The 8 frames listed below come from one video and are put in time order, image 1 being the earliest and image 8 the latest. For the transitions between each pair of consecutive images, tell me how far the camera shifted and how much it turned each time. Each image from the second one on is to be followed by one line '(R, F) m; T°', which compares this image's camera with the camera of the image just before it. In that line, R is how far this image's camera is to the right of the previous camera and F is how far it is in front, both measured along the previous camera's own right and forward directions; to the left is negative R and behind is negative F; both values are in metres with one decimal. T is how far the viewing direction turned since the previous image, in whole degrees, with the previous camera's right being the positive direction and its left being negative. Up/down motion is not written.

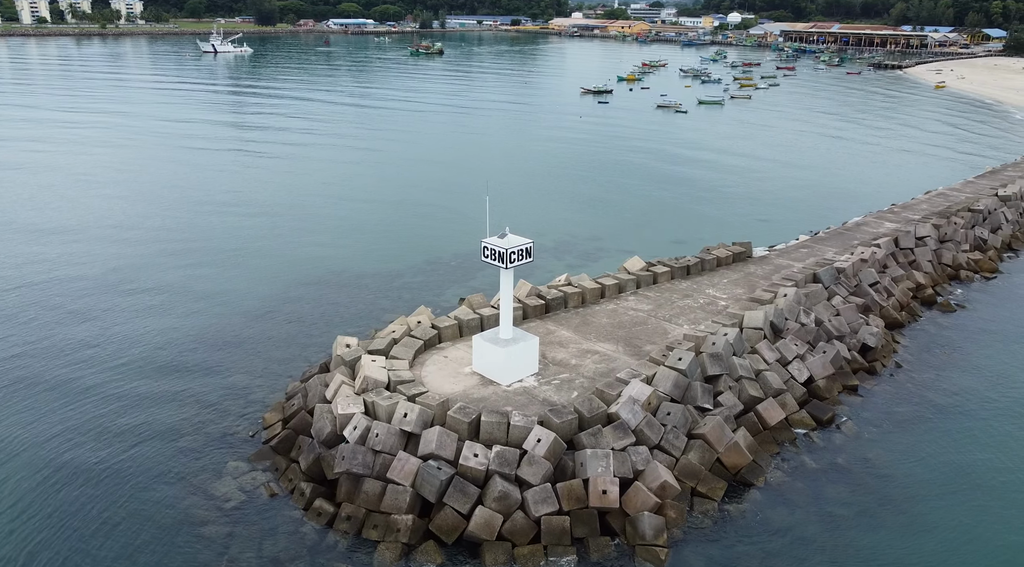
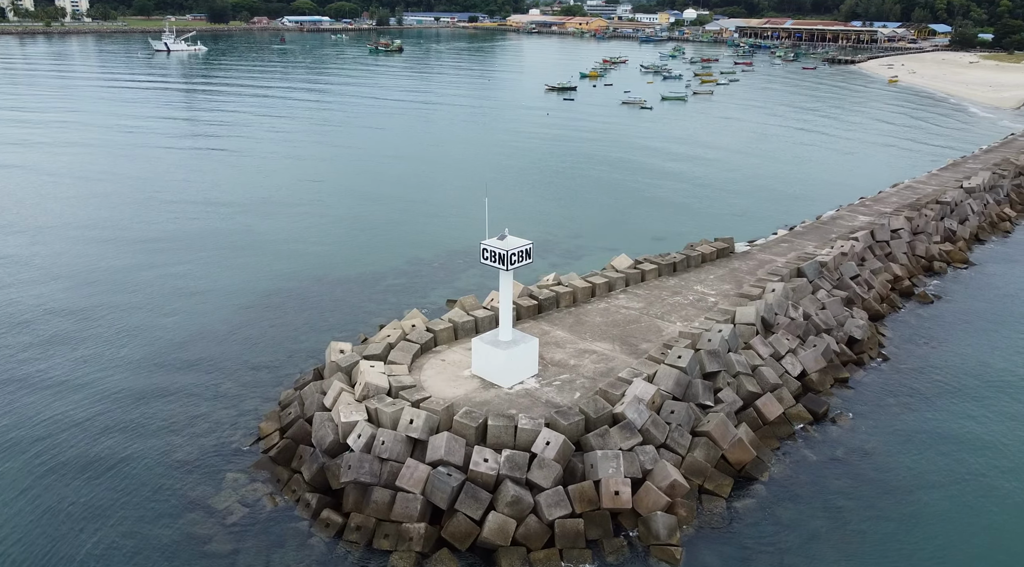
(-0.9, +0.1) m; +3°
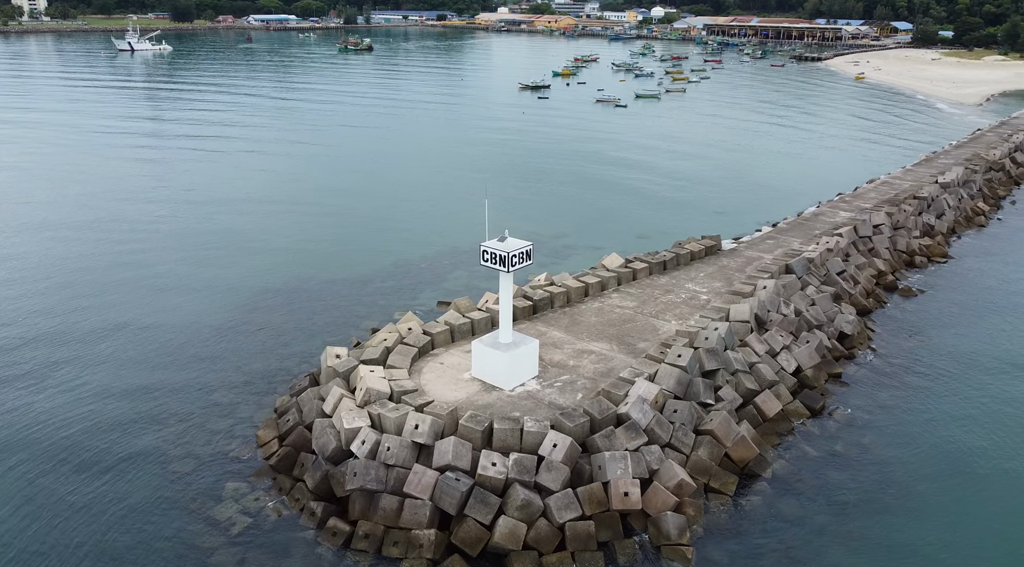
(-0.6, +0.1) m; +2°
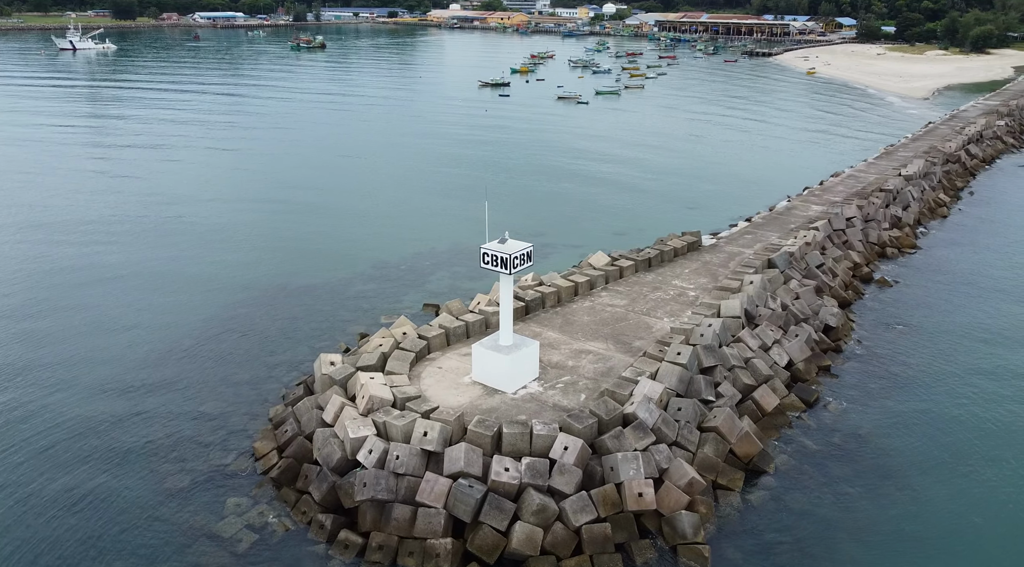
(-1.0, +0.2) m; +4°
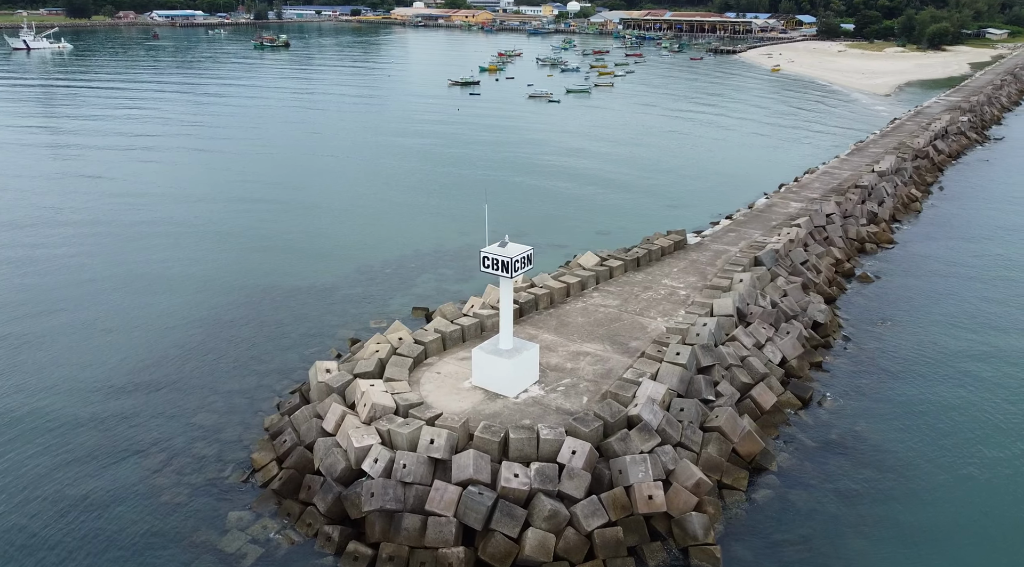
(-0.7, +0.1) m; +3°
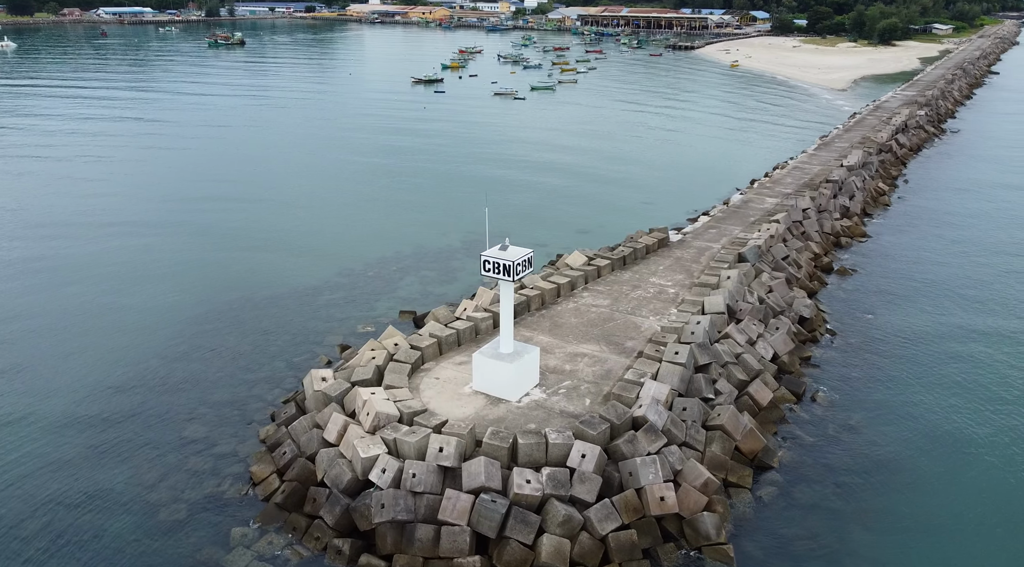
(-0.8, +0.2) m; +3°
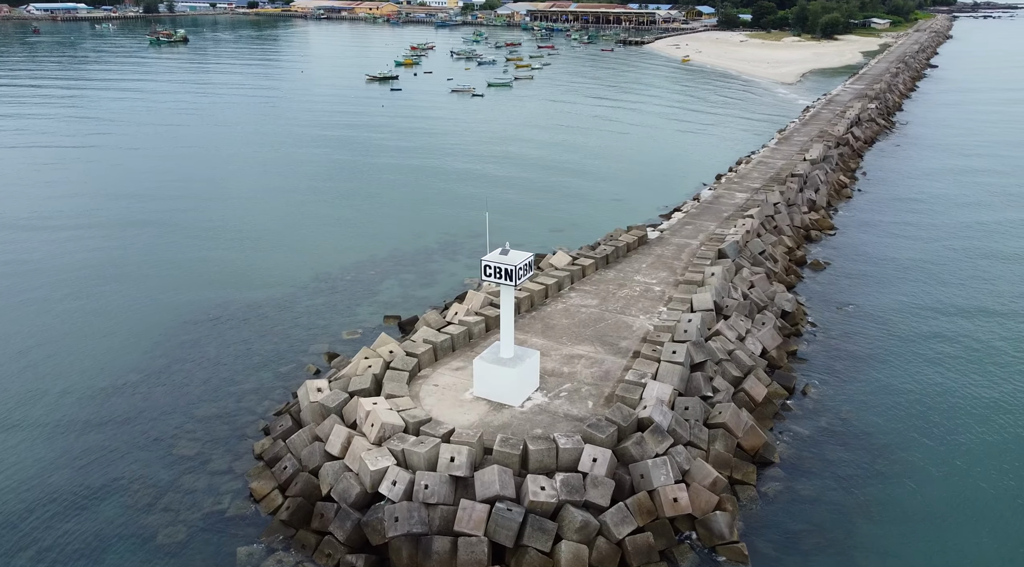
(-1.0, +0.2) m; +4°
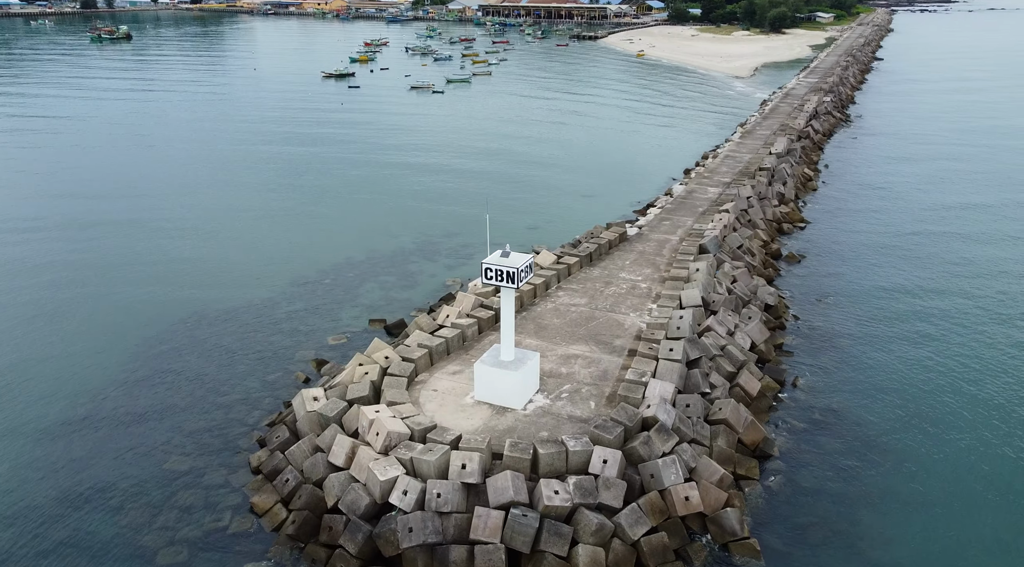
(-0.9, +0.2) m; +4°
